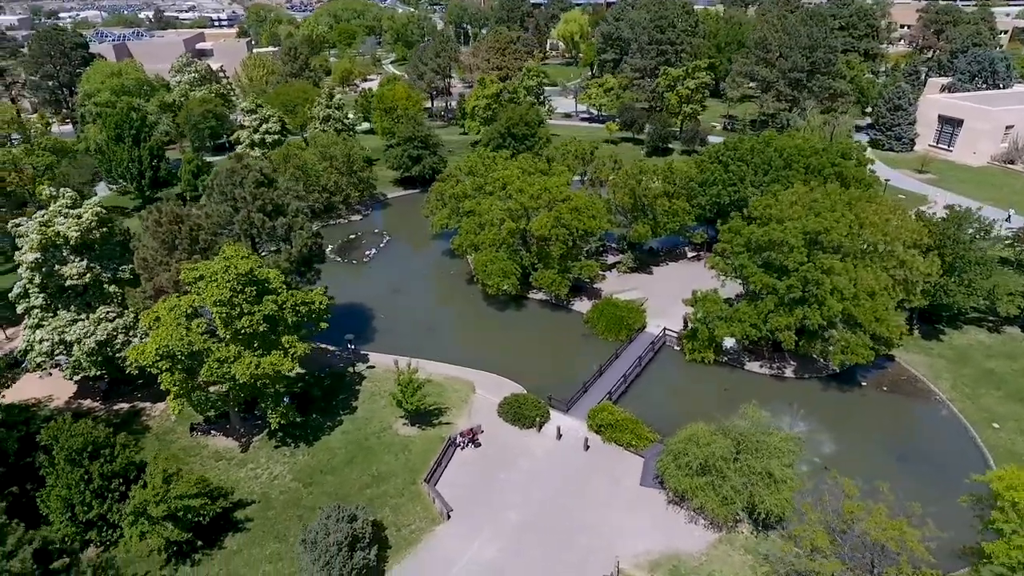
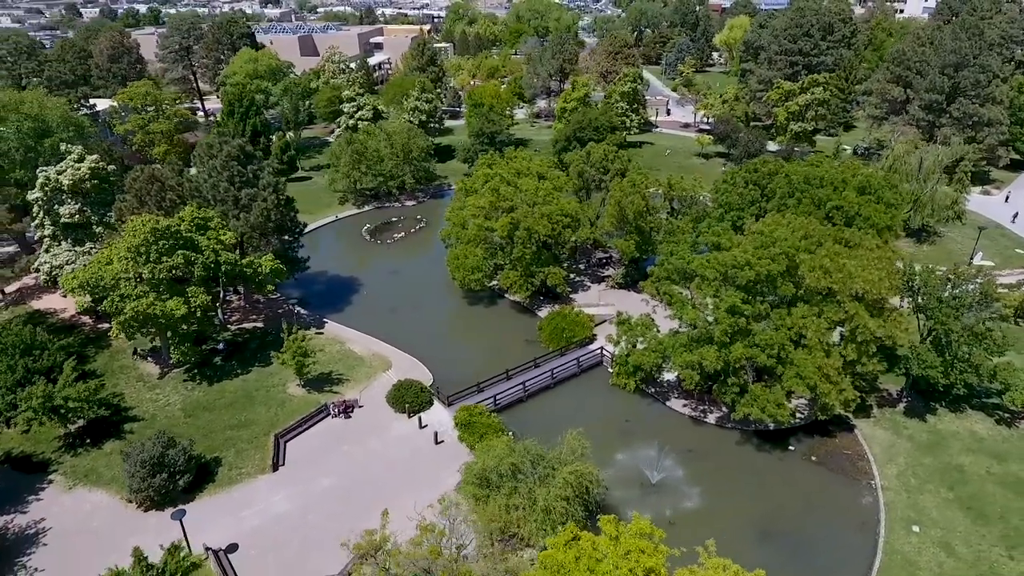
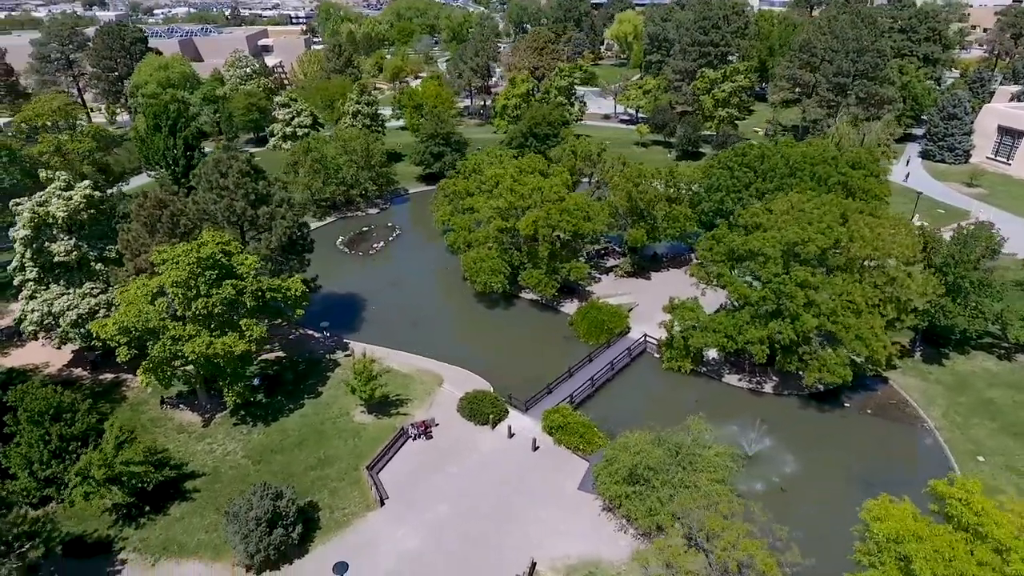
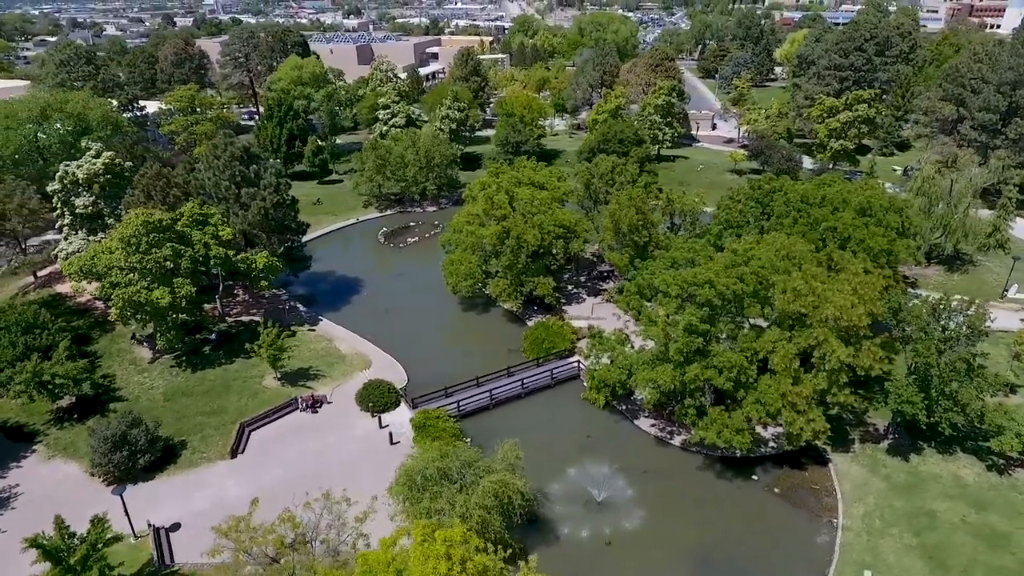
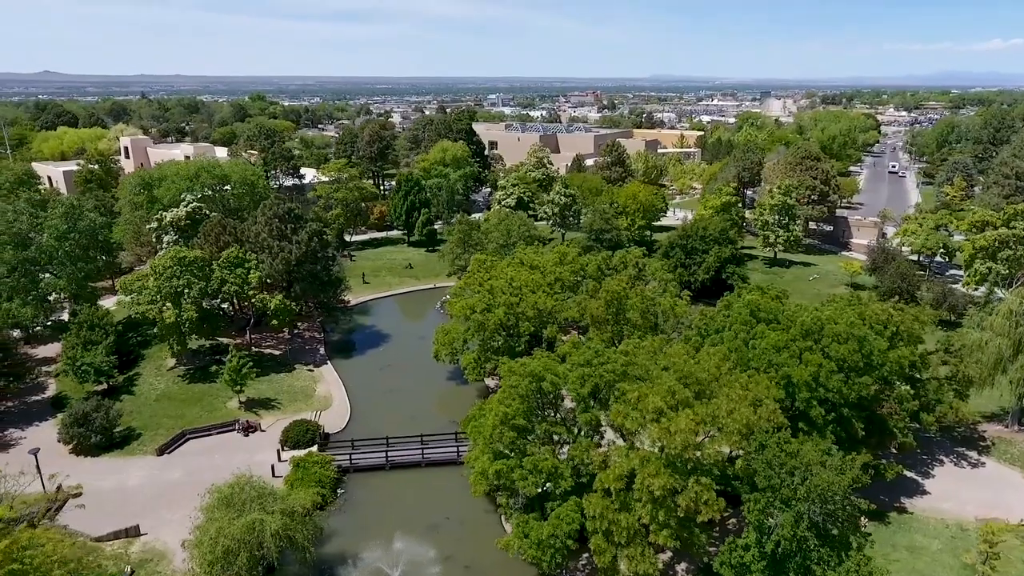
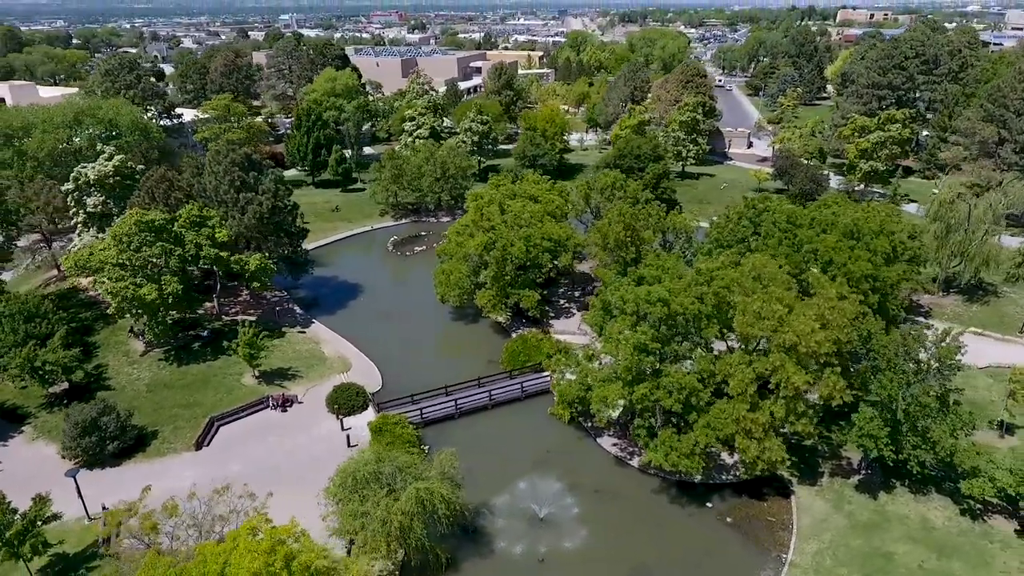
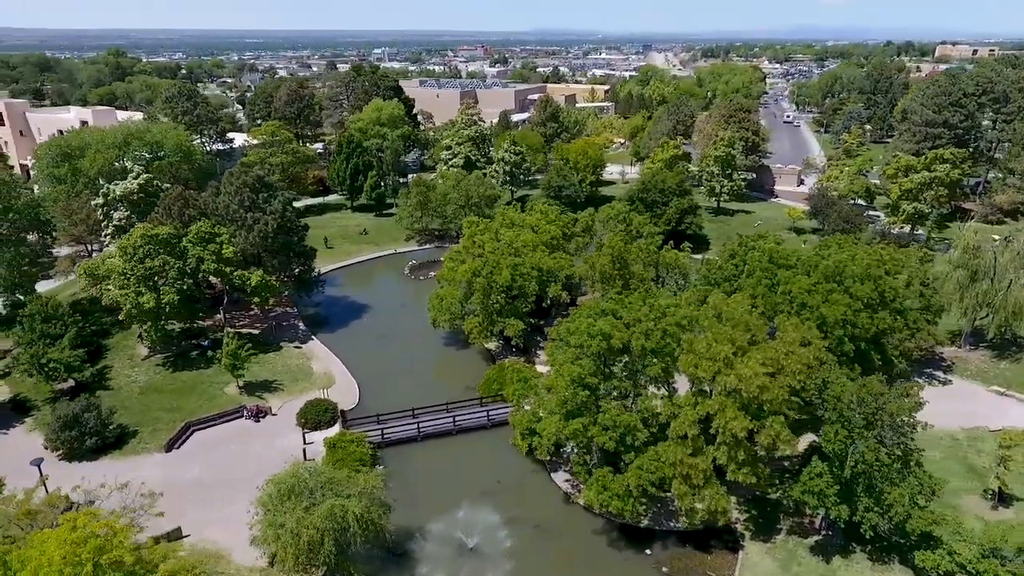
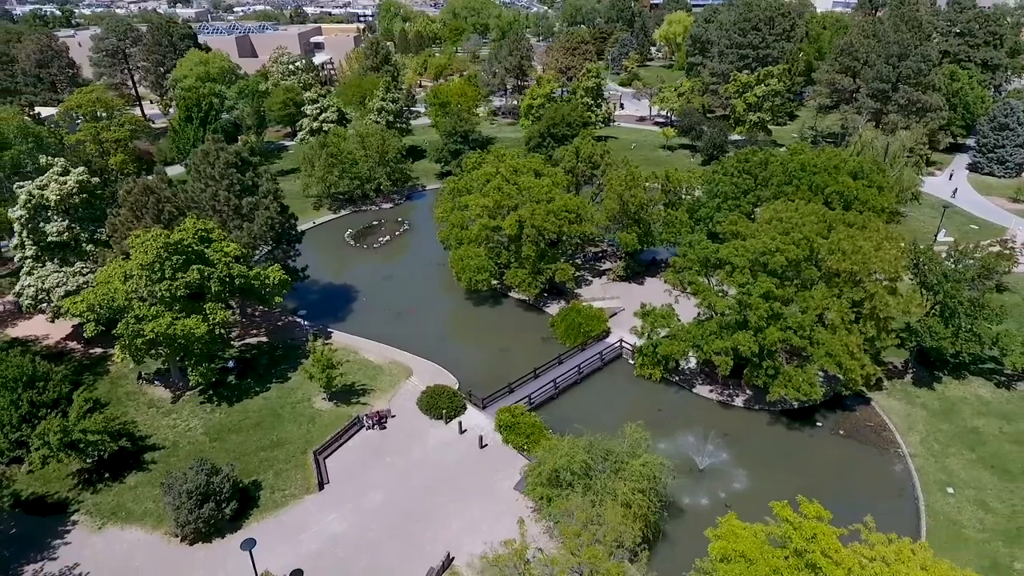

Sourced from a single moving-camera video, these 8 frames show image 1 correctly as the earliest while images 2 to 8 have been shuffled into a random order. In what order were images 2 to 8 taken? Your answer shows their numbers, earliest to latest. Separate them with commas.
3, 8, 2, 4, 6, 7, 5
